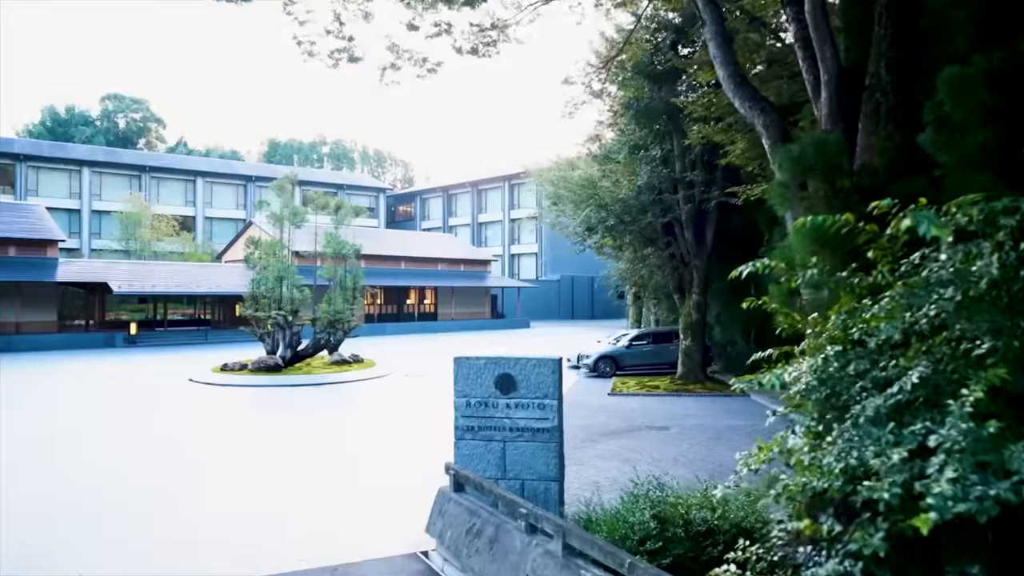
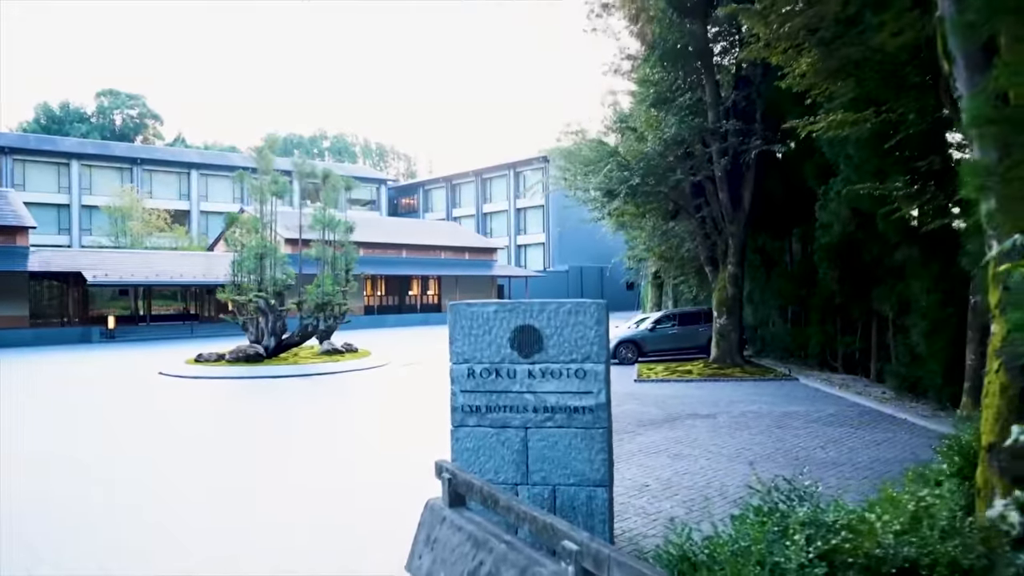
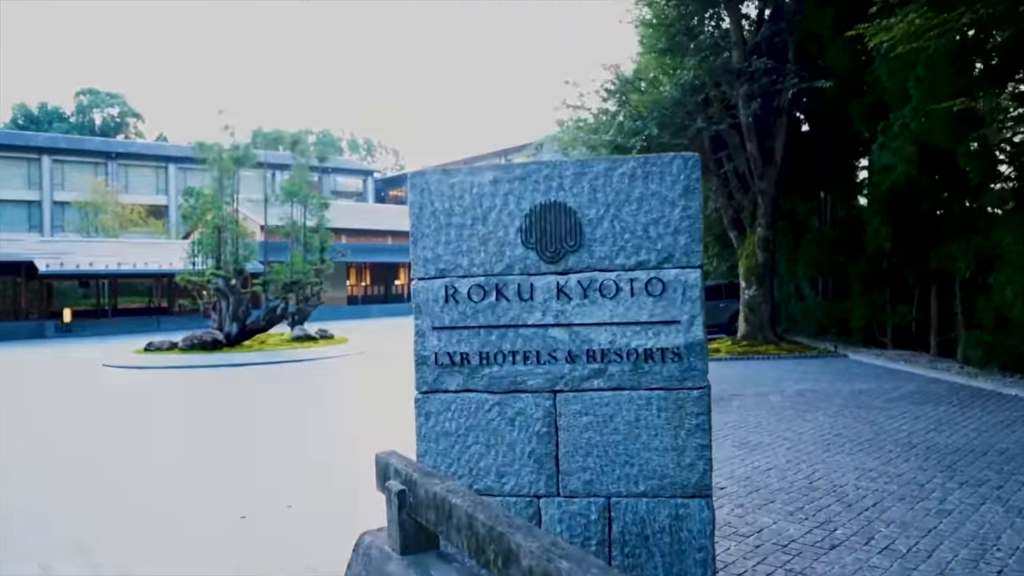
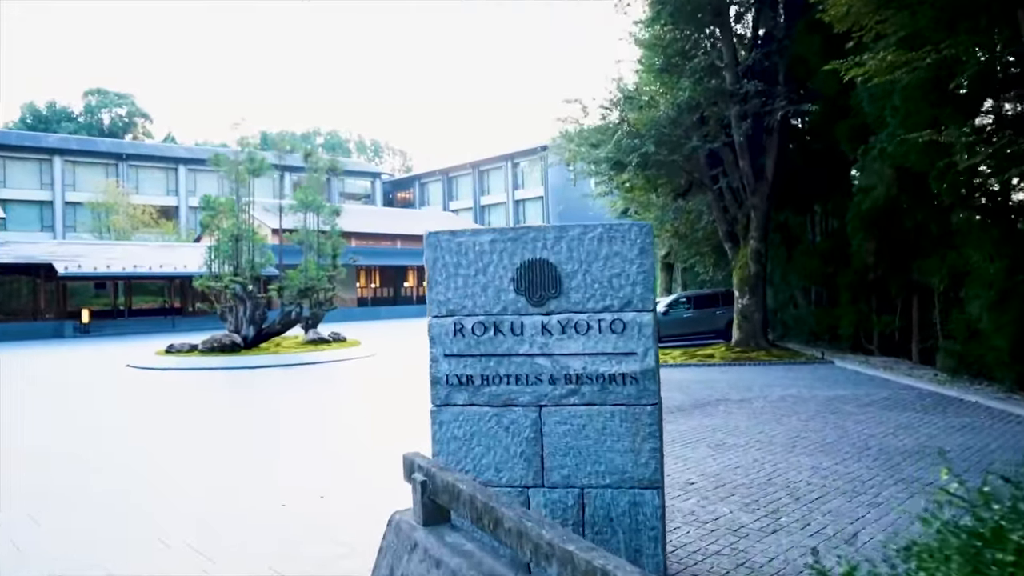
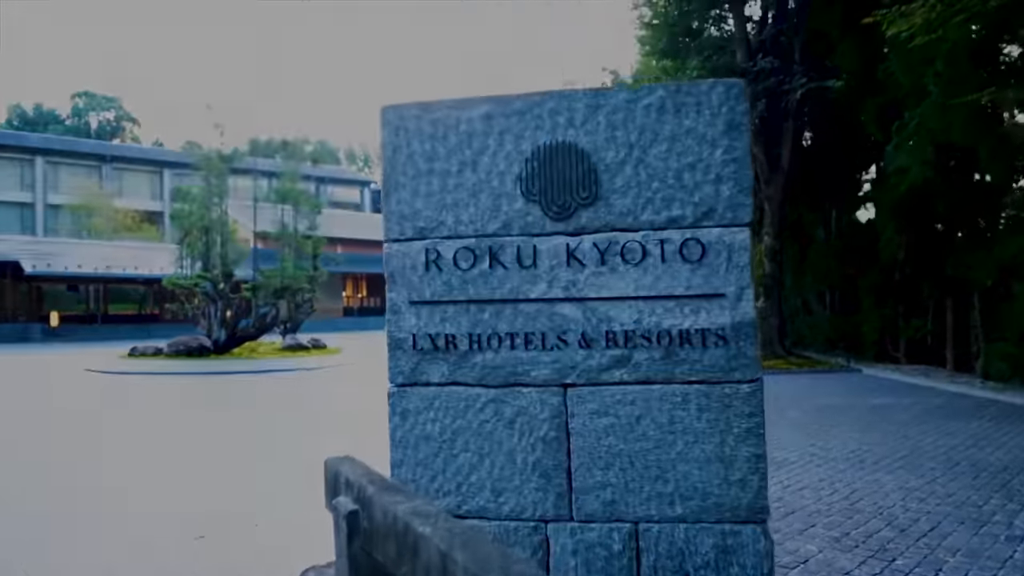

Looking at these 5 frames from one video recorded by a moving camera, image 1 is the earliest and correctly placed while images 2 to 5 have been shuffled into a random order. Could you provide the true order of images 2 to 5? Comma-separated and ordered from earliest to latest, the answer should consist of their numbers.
2, 4, 3, 5
